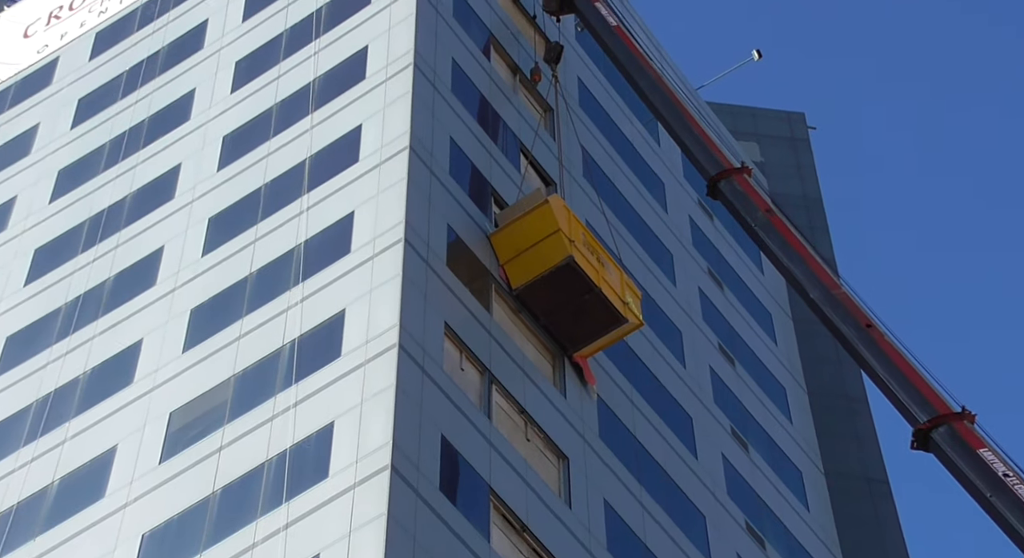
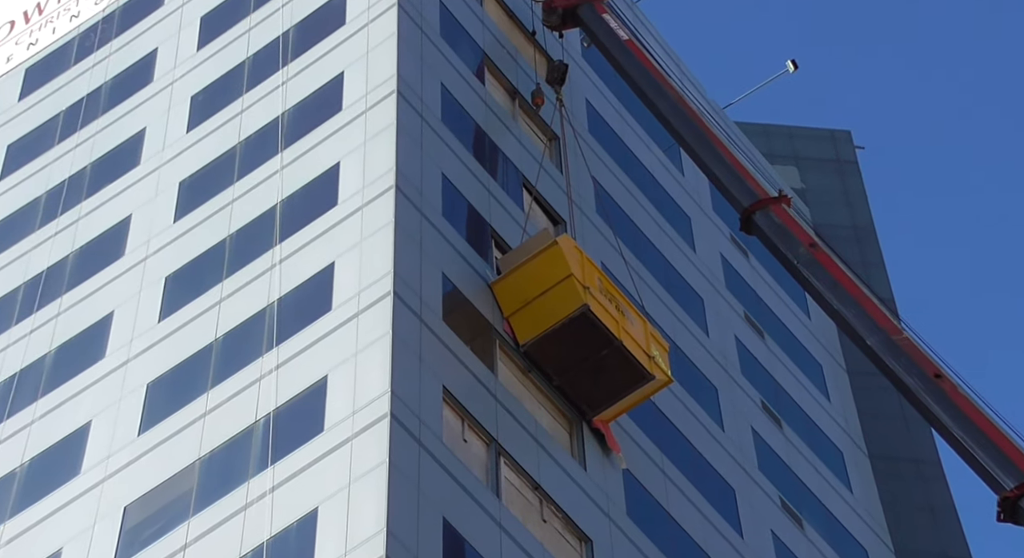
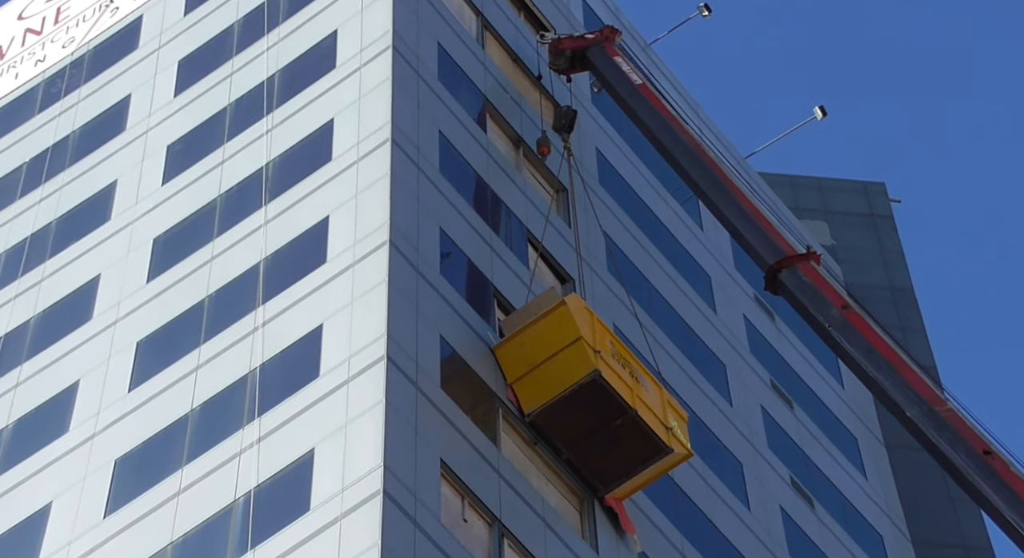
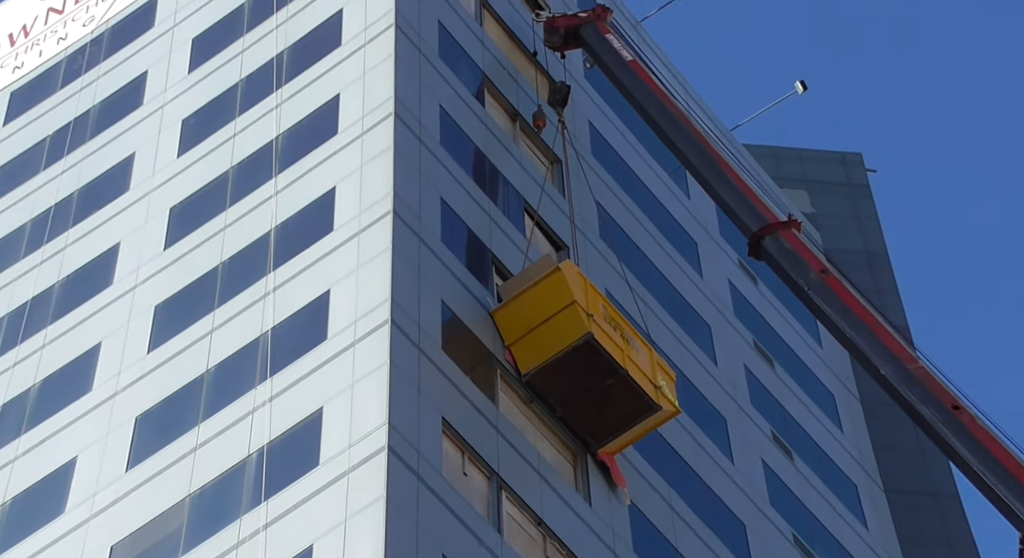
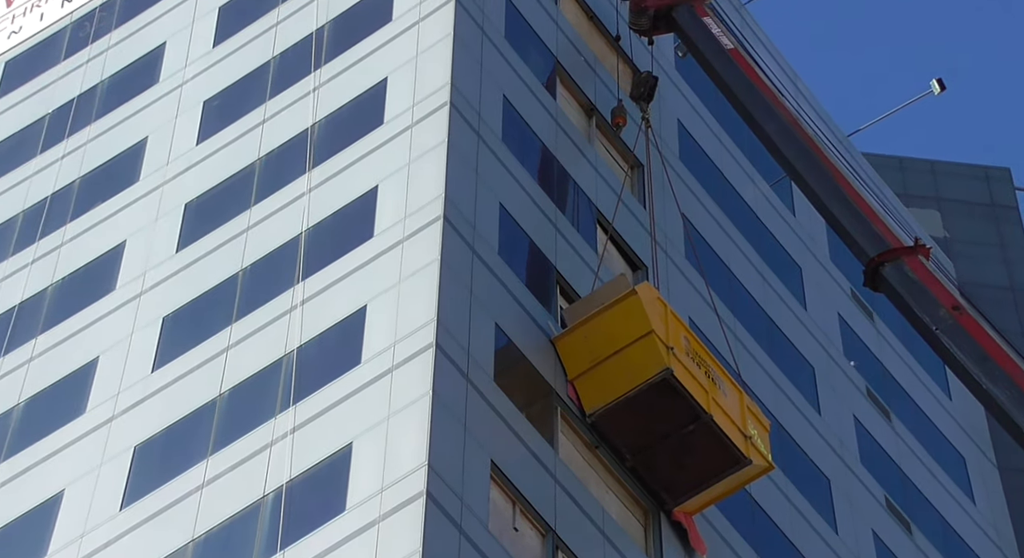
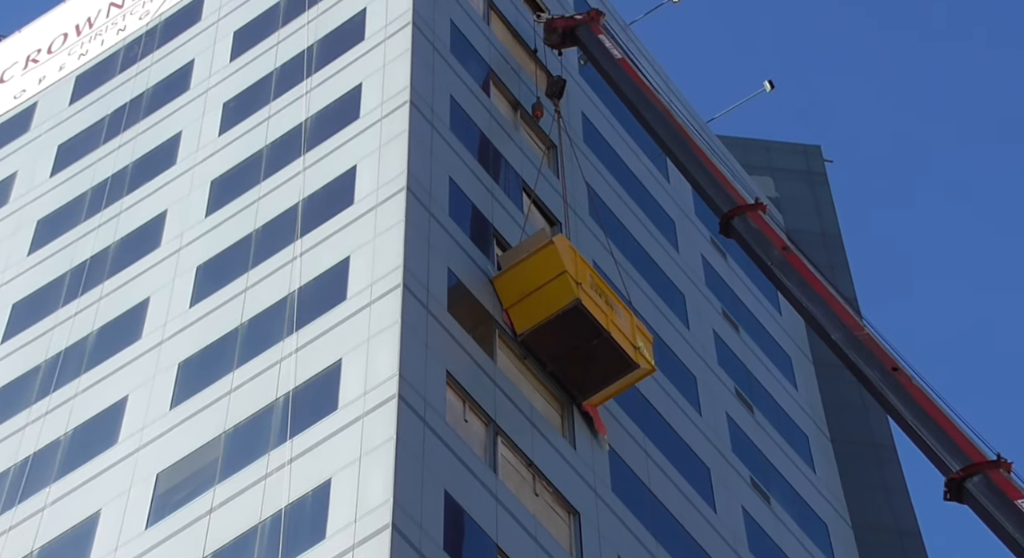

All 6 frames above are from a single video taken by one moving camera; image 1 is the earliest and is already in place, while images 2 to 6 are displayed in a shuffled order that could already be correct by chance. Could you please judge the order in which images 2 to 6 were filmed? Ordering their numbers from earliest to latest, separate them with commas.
6, 2, 4, 3, 5
